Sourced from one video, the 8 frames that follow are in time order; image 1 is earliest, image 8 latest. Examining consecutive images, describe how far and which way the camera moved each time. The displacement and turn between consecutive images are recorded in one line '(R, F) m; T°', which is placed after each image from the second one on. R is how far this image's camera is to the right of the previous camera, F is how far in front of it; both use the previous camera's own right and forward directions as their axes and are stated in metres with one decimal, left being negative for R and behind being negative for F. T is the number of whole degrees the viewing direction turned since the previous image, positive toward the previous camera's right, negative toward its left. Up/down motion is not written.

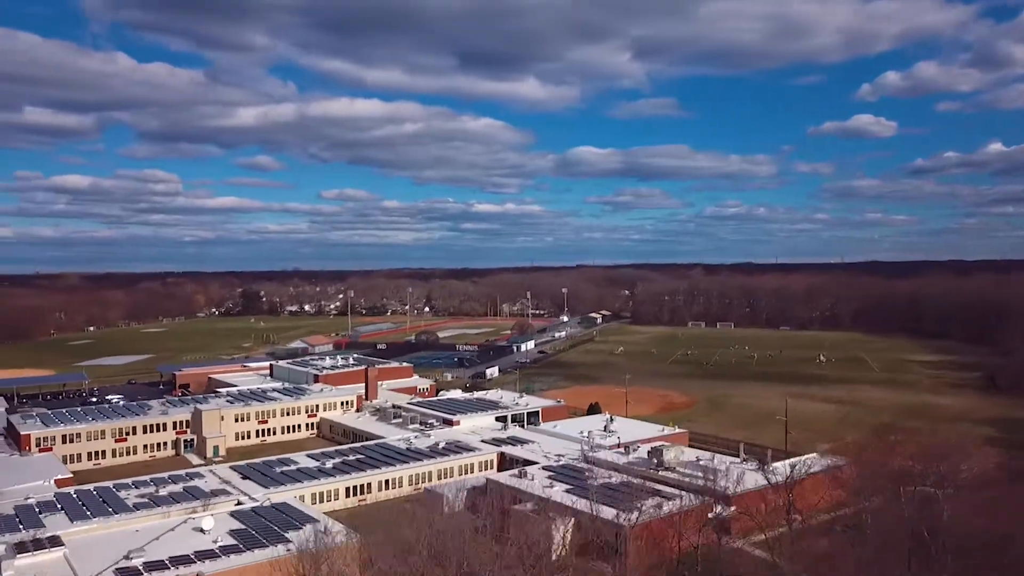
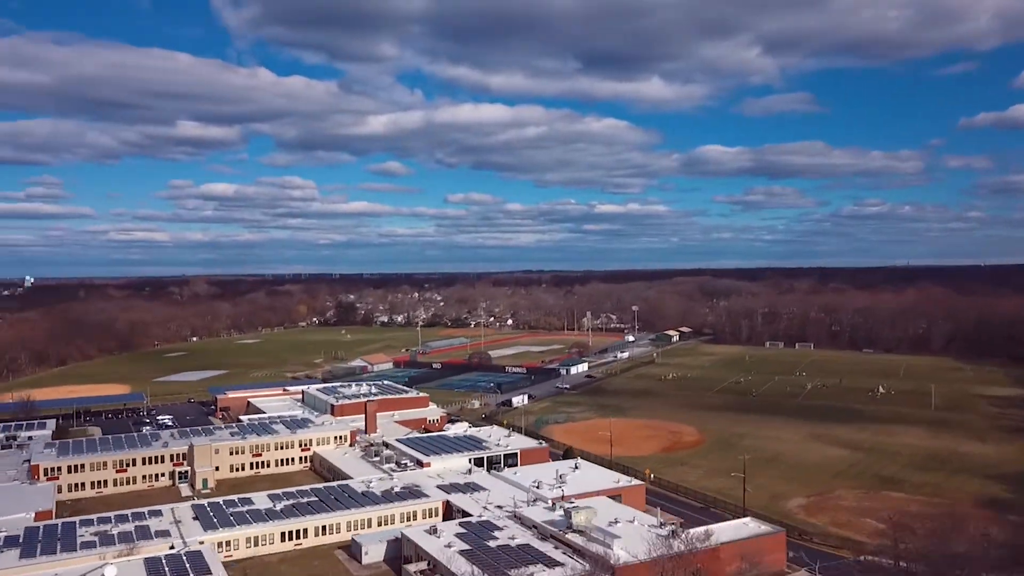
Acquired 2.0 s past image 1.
(+4.4, -0.3) m; -8°
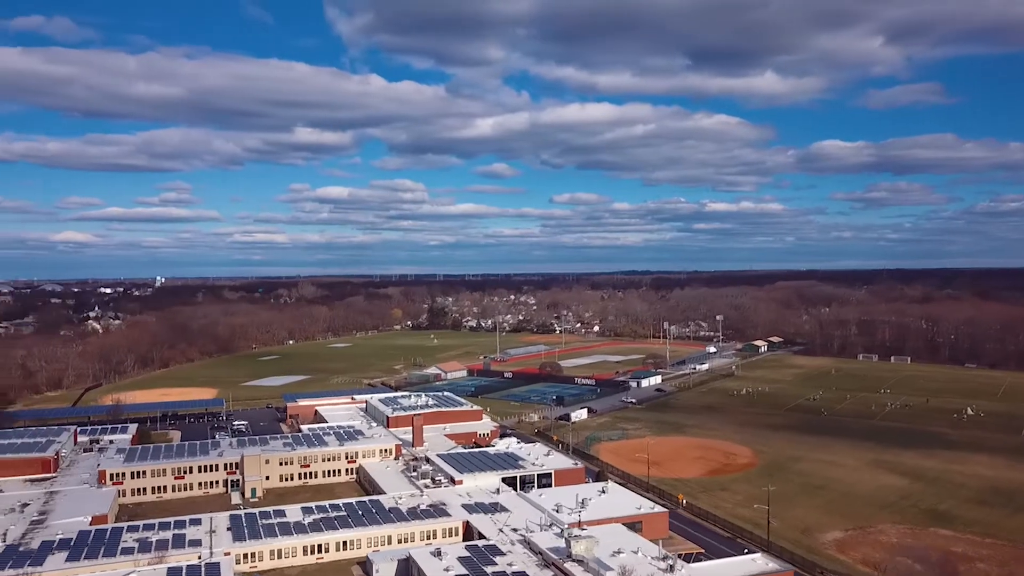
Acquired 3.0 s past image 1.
(+2.2, -0.2) m; -7°
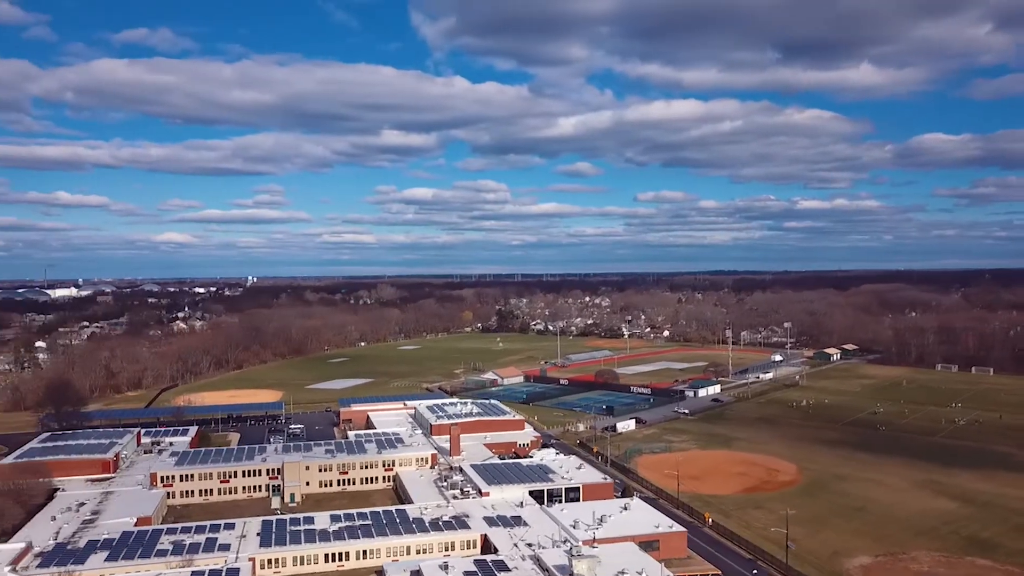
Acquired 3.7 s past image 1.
(+1.7, -0.3) m; -6°
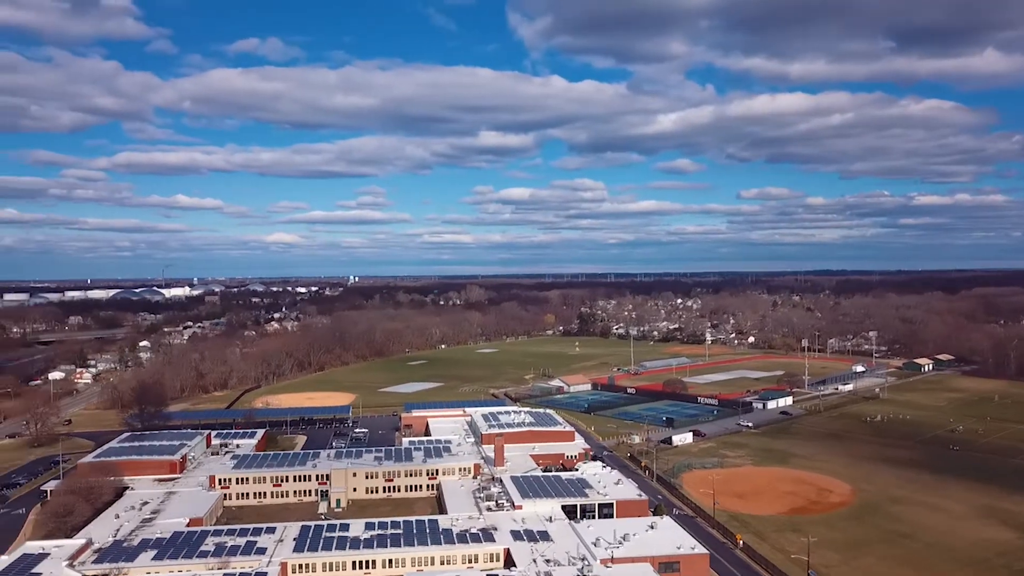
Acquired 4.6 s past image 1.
(+2.0, -0.4) m; -7°
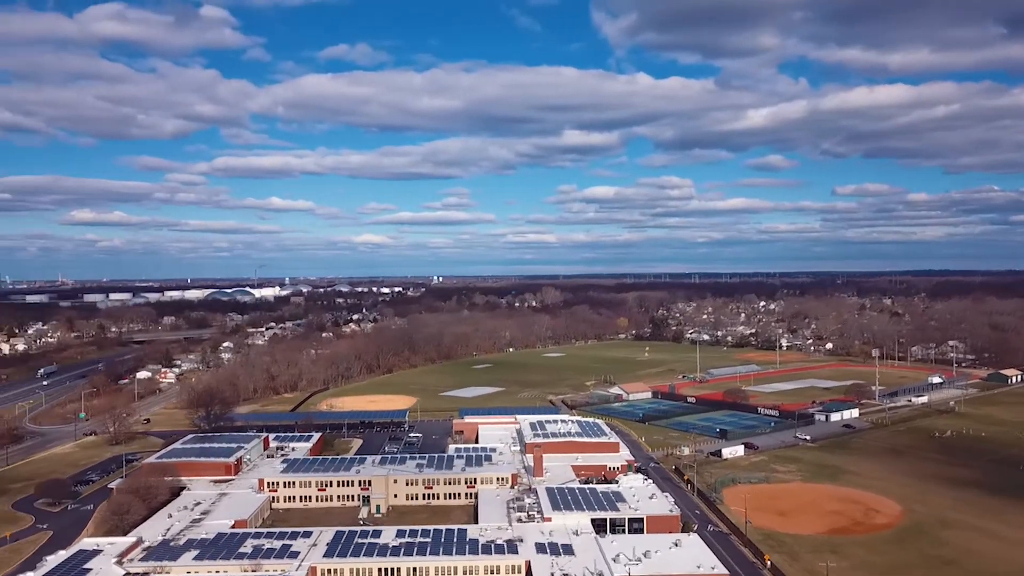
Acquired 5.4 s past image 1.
(+1.7, -0.4) m; -6°
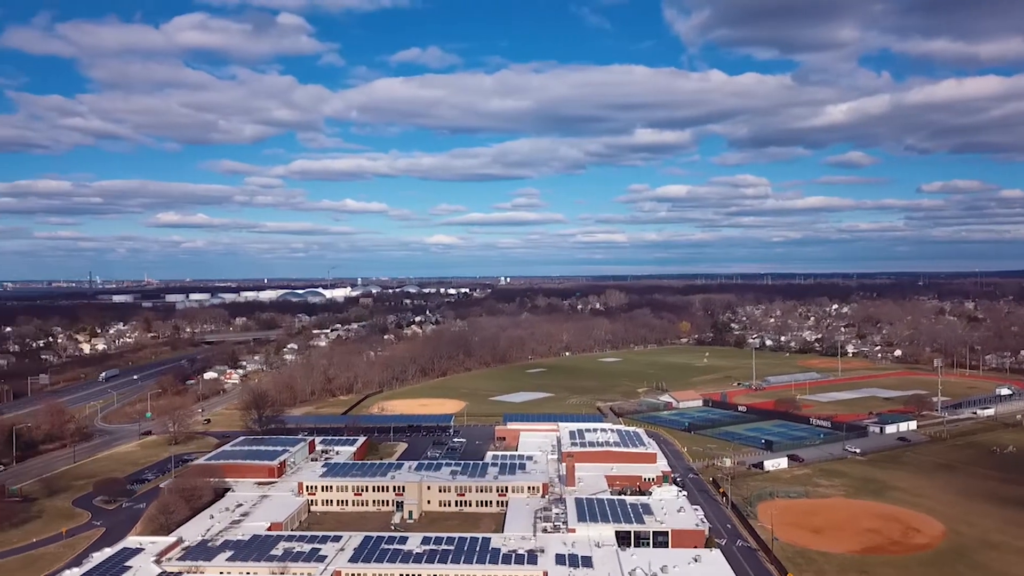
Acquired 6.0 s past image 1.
(+1.5, -0.3) m; -5°
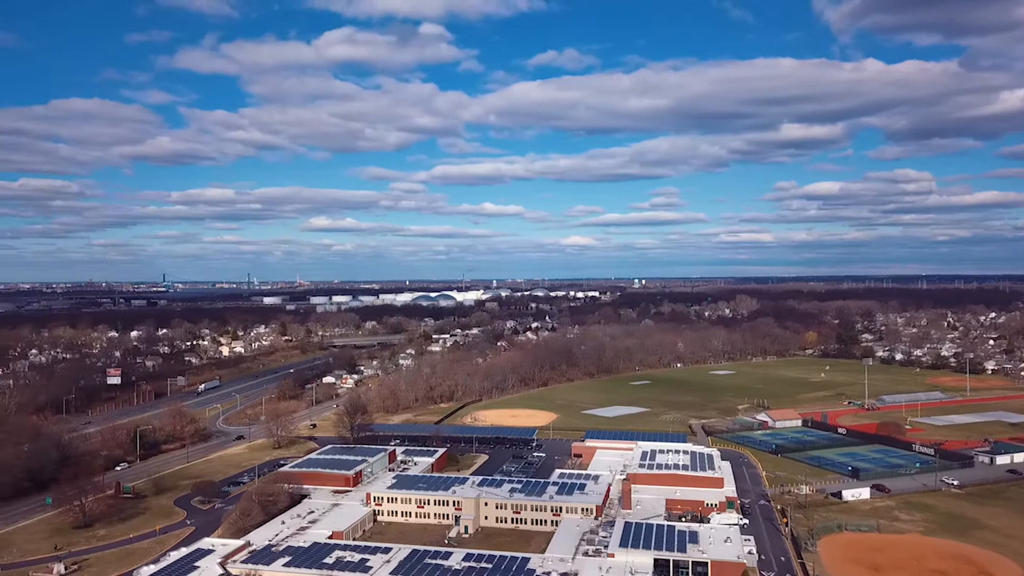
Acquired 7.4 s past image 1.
(+3.2, -0.7) m; -10°
